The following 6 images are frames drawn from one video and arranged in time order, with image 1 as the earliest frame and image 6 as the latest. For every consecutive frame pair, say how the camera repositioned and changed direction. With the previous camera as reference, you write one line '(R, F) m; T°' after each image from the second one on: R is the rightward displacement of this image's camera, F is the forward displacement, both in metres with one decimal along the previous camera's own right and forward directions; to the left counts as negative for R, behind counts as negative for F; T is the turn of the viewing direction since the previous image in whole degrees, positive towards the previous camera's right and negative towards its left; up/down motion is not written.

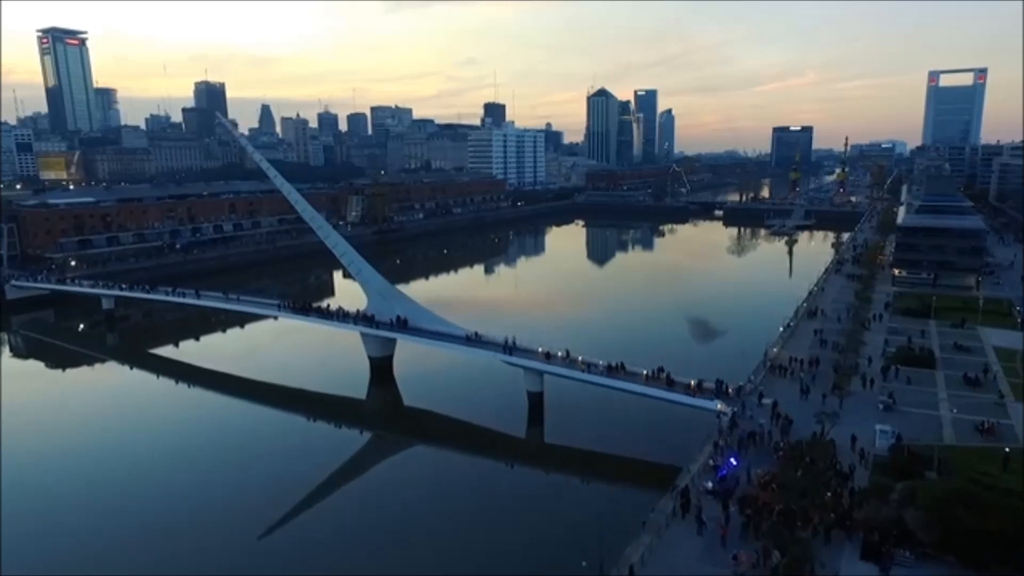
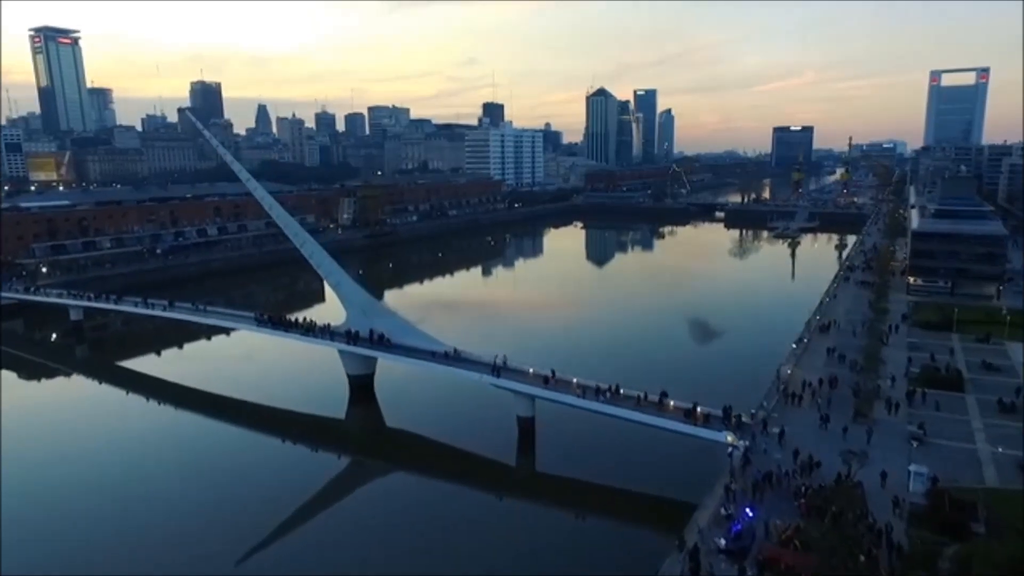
(+0.2, +1.0) m; 0°
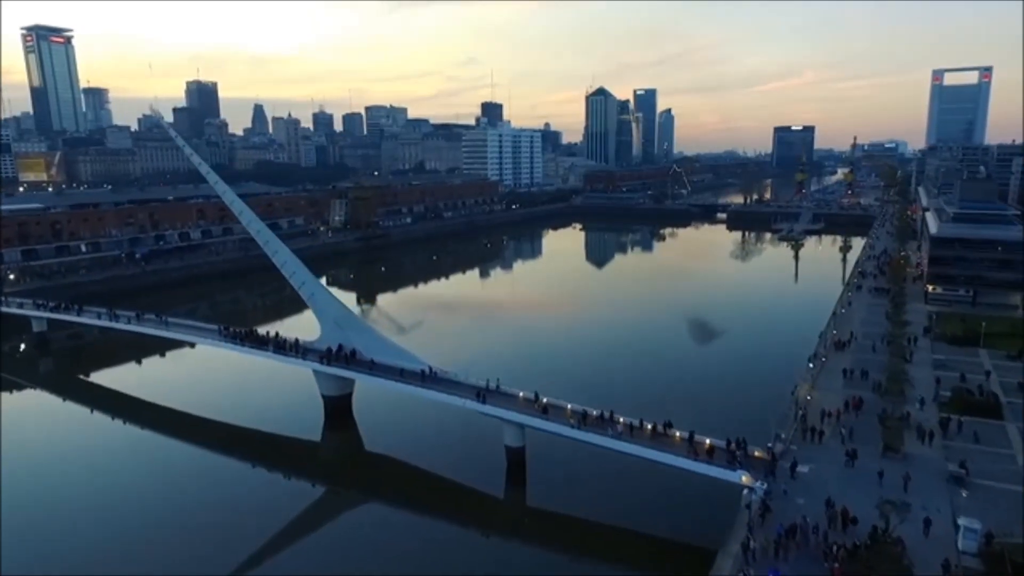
(+0.2, +1.1) m; 0°
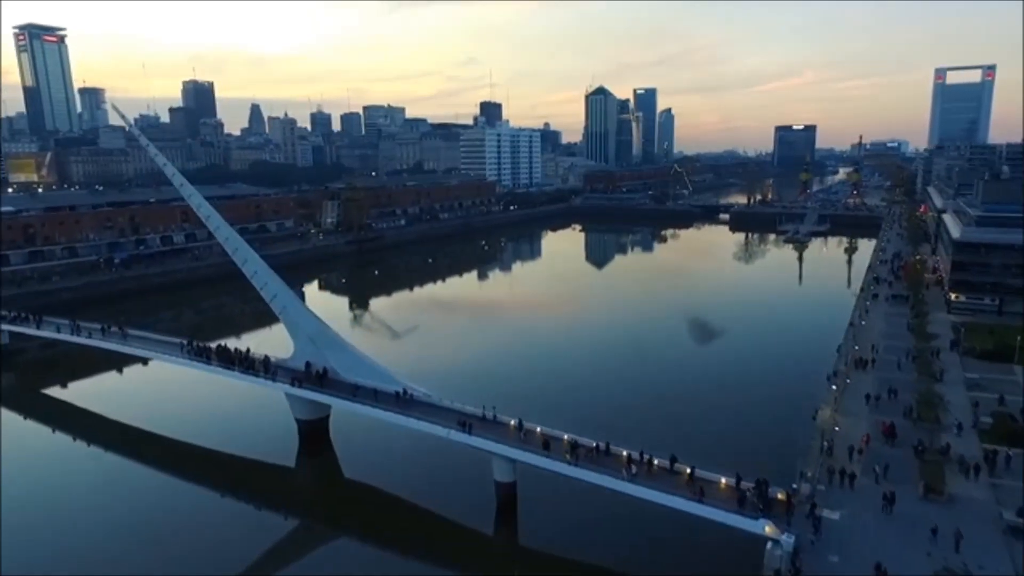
(+0.1, +1.0) m; 0°
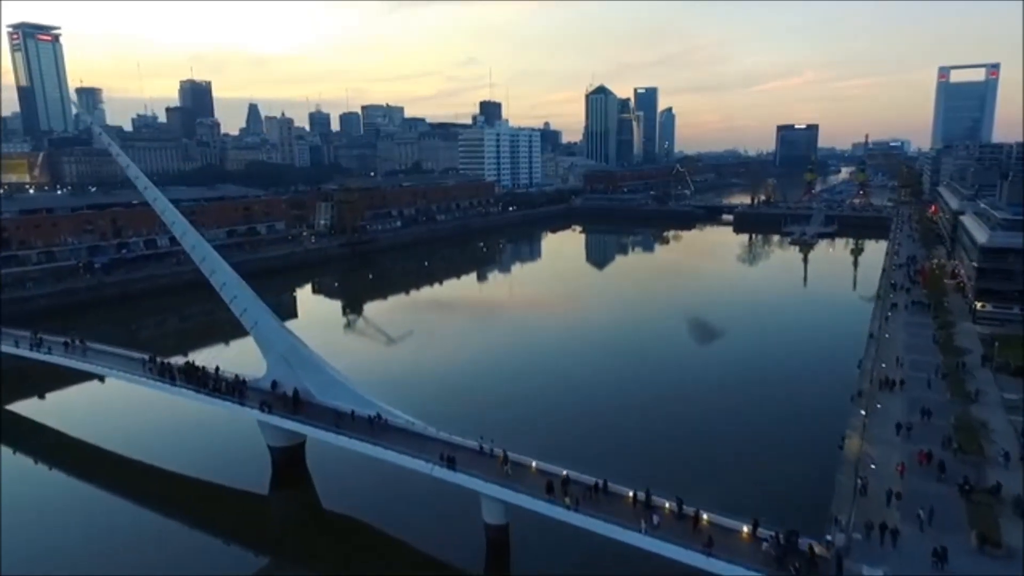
(+0.1, +1.0) m; 0°
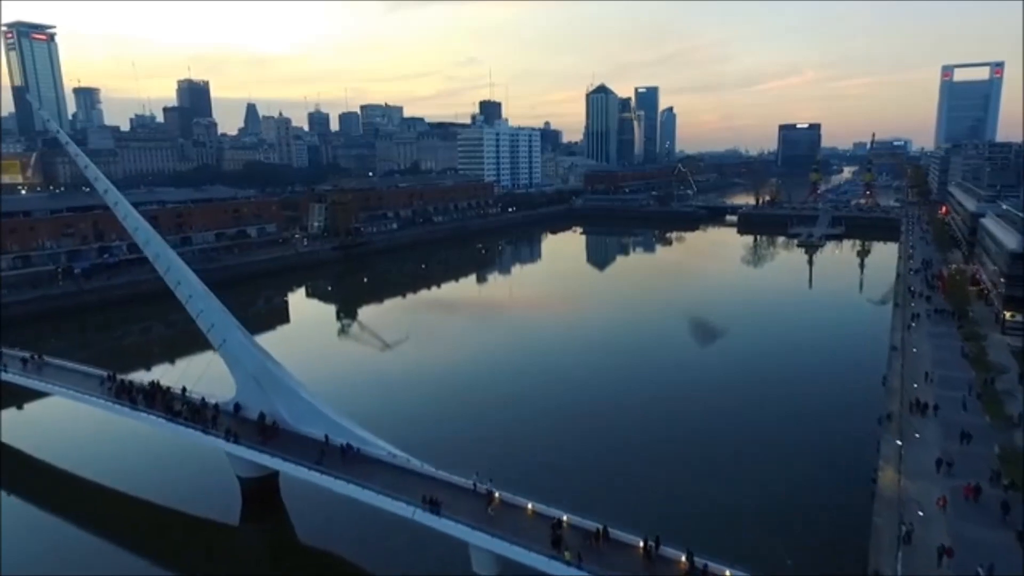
(+0.1, +0.9) m; 0°
